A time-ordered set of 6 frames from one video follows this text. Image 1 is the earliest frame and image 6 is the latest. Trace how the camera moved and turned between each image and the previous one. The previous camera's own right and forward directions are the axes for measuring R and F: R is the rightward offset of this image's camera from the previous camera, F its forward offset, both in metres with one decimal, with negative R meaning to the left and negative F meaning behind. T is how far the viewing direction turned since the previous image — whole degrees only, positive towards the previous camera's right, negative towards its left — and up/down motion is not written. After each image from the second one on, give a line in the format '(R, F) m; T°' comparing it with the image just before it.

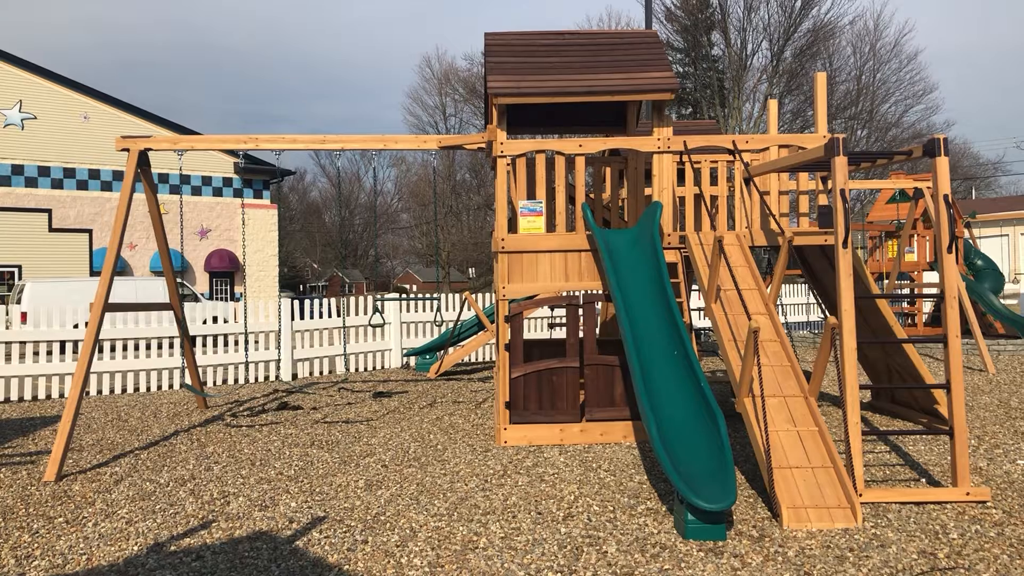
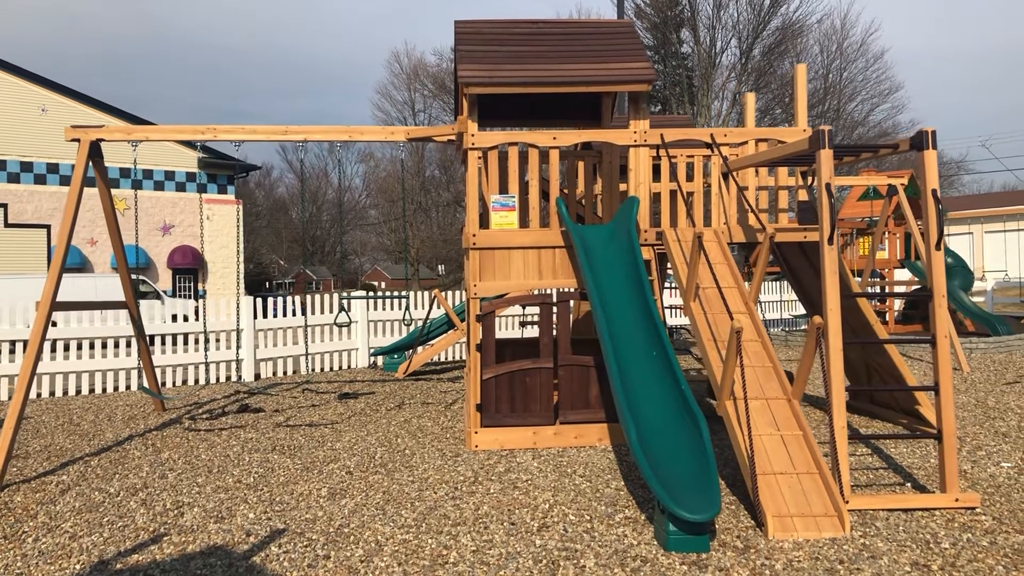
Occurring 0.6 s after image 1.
(0.0, +0.2) m; +2°
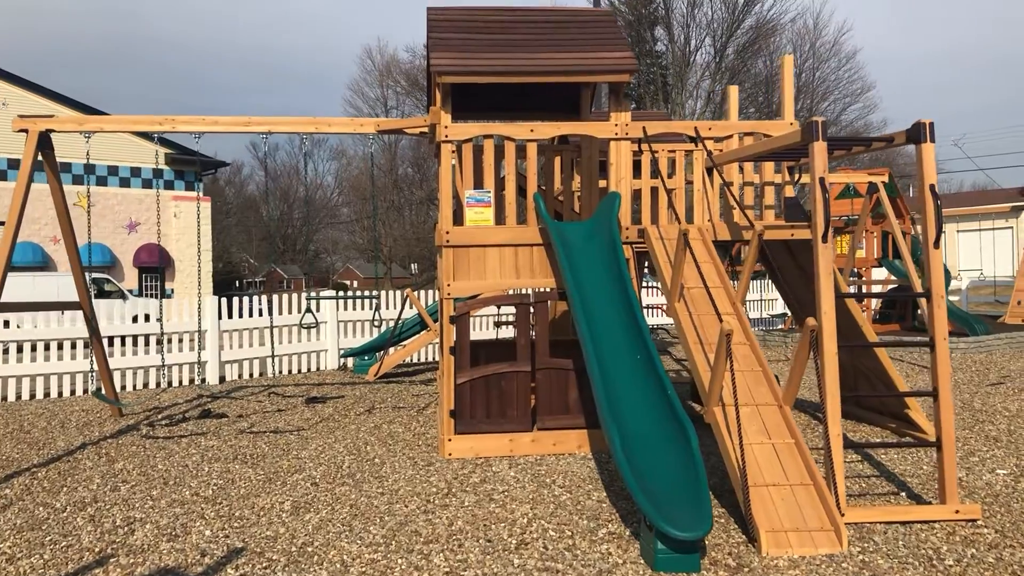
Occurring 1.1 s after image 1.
(0.0, +0.3) m; +2°
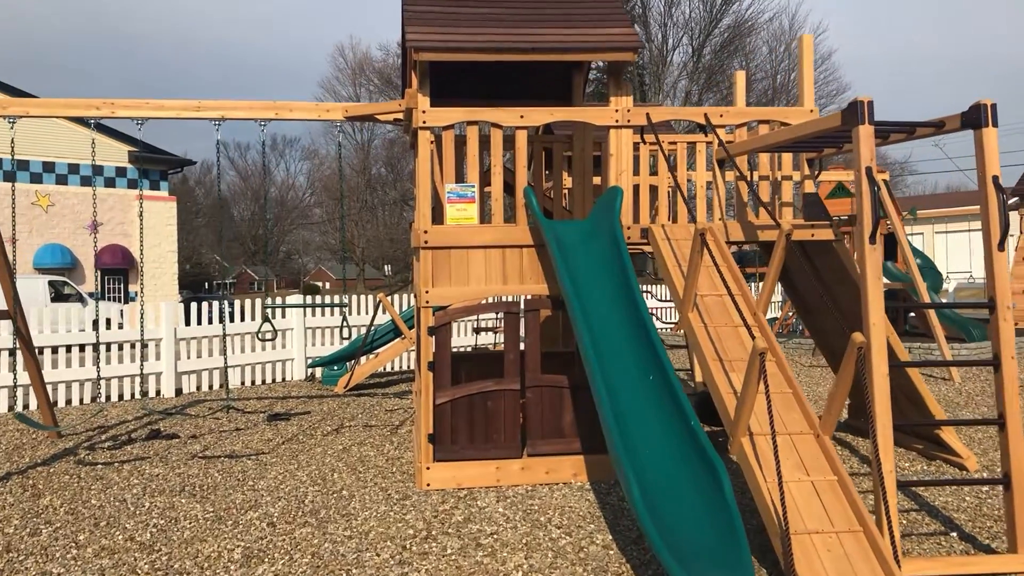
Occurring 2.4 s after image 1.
(-0.1, +0.7) m; +2°
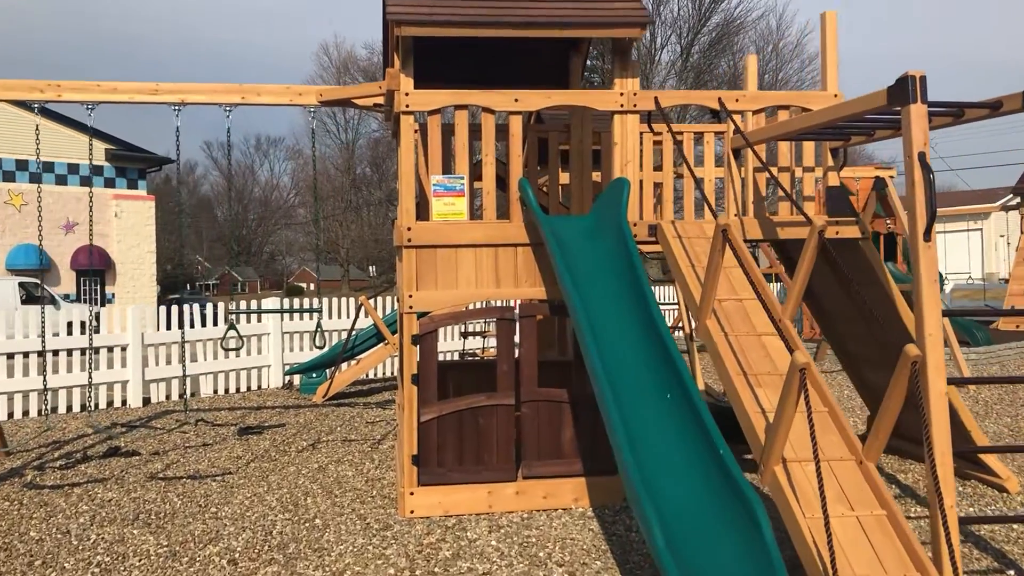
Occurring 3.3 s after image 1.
(0.0, +0.5) m; +1°
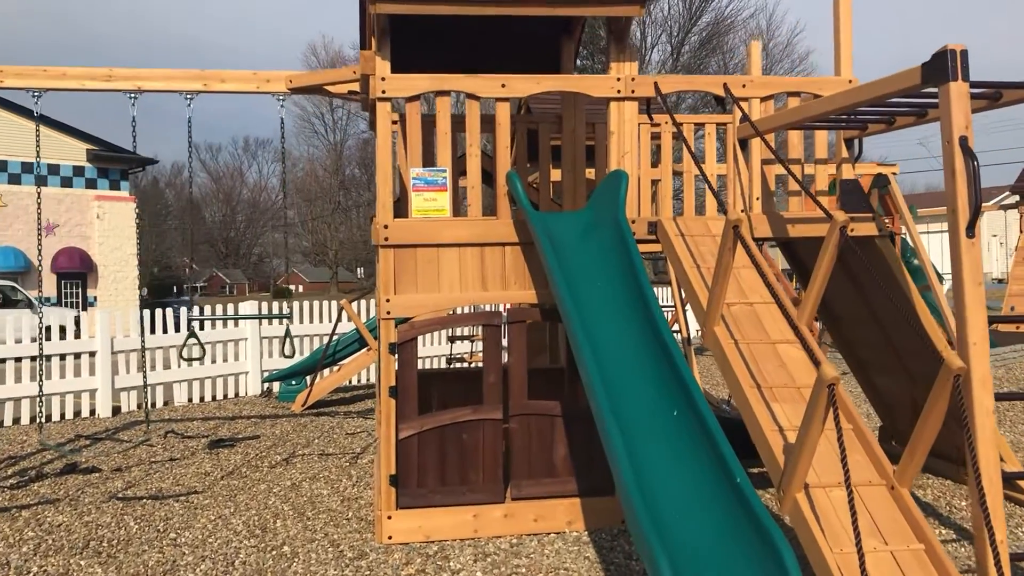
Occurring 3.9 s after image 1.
(0.0, +0.4) m; +1°
